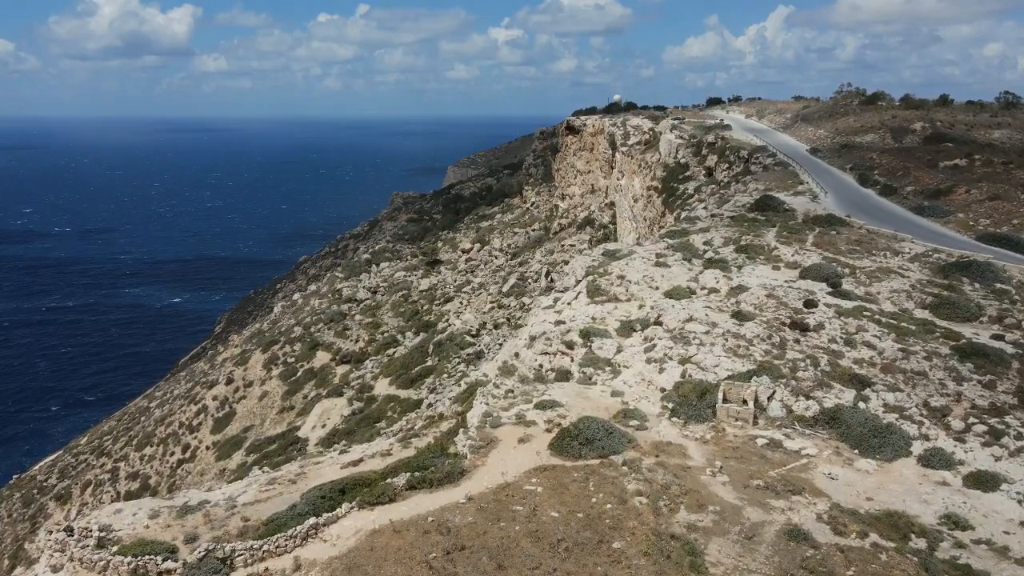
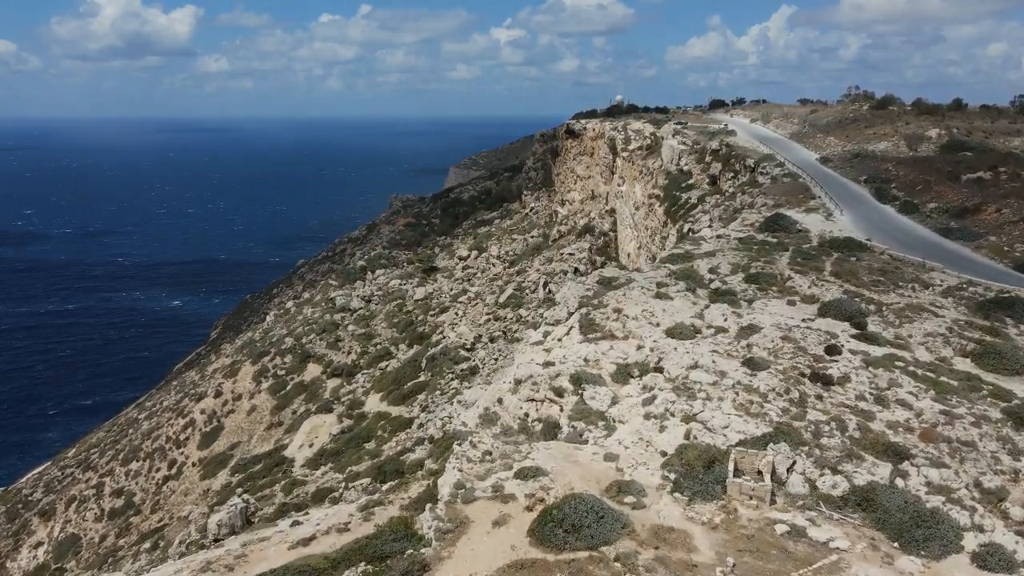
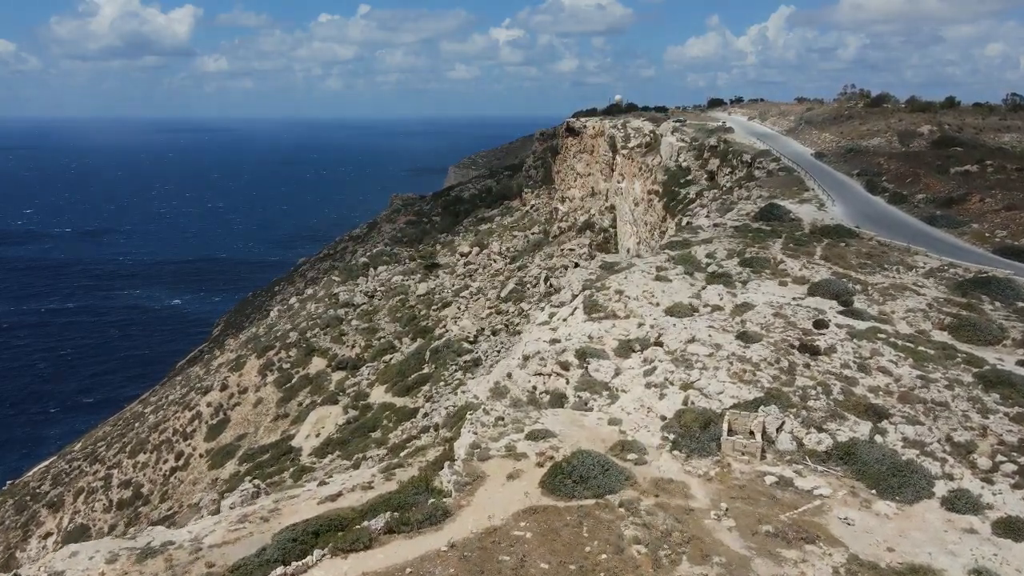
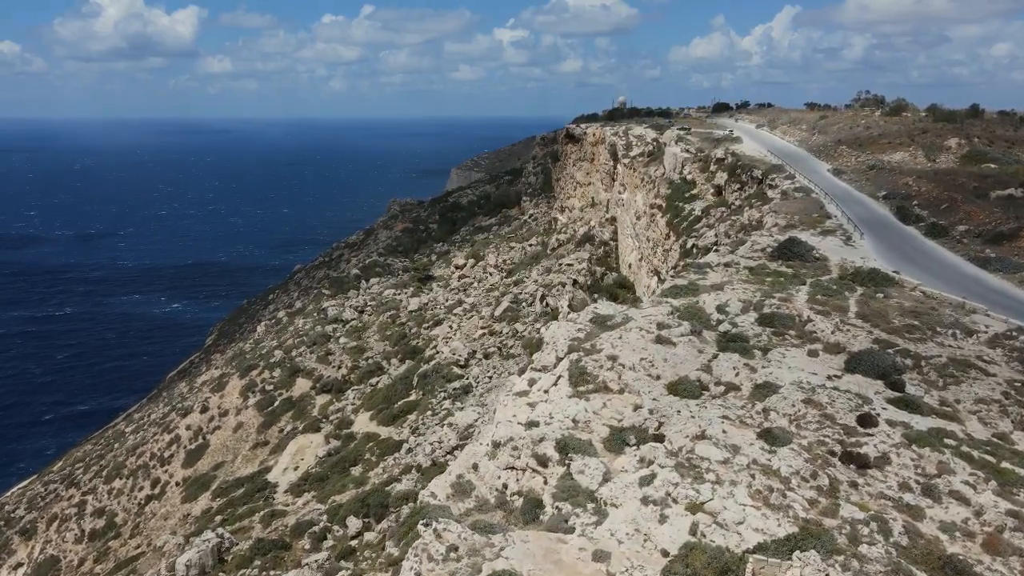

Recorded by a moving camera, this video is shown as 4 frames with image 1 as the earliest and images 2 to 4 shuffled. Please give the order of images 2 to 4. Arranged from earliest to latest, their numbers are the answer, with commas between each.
3, 2, 4
